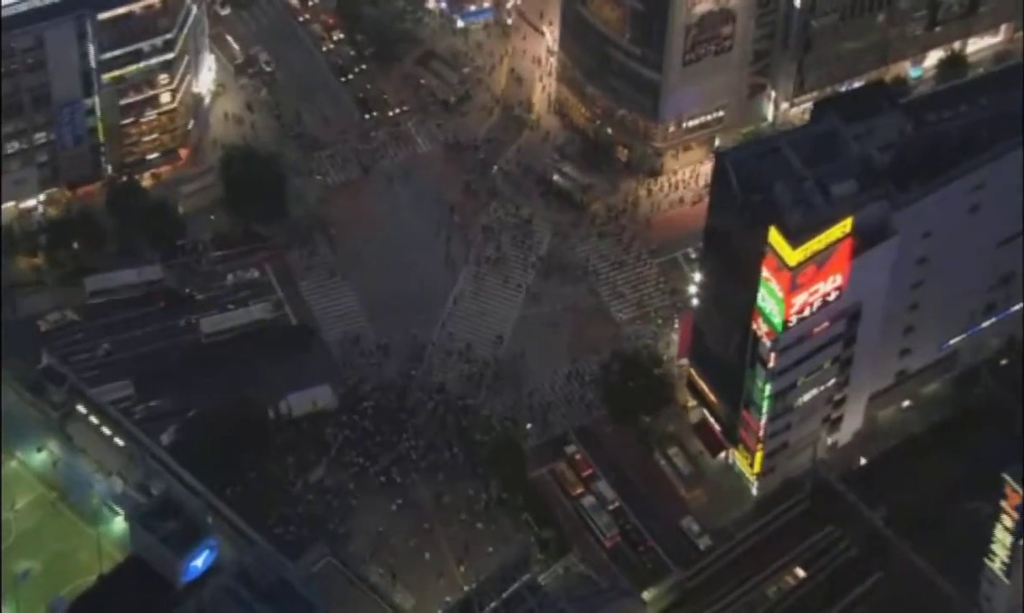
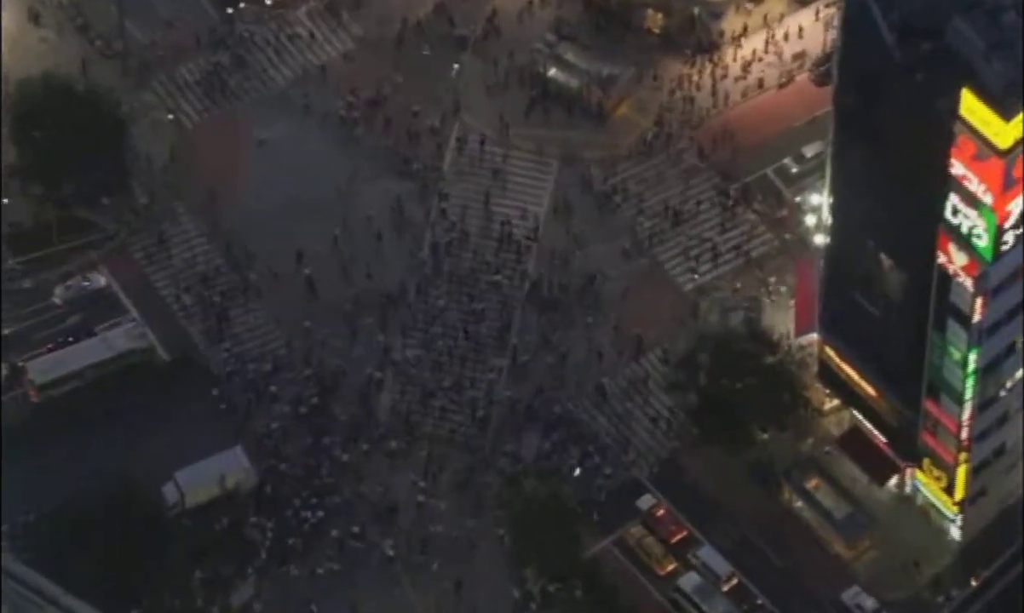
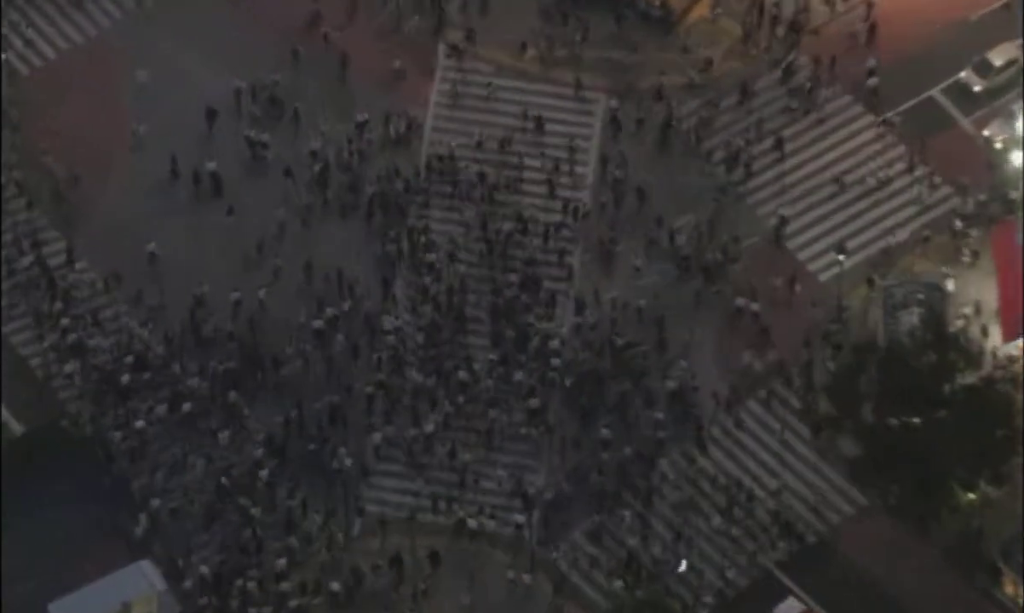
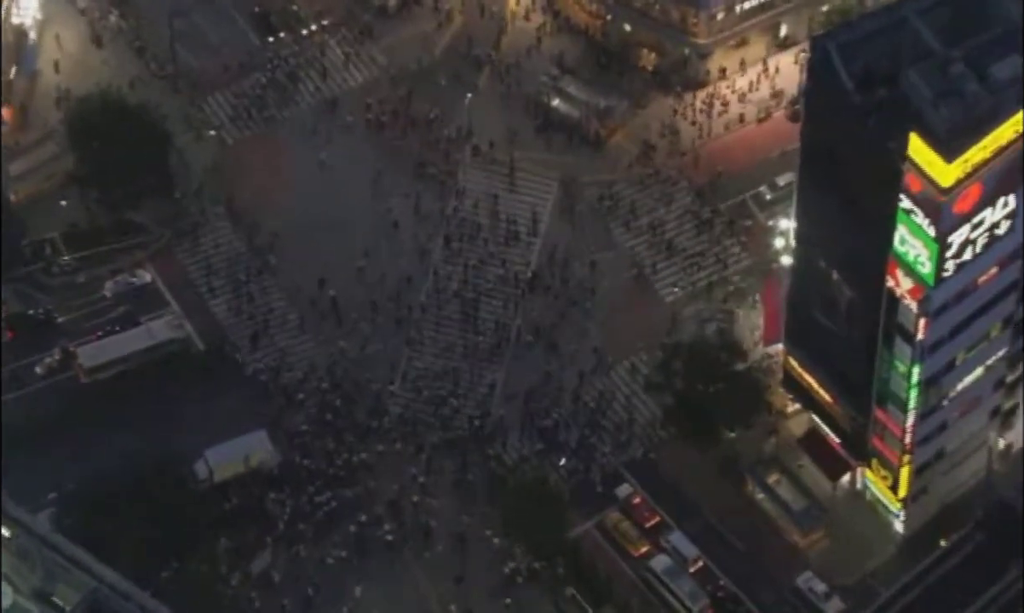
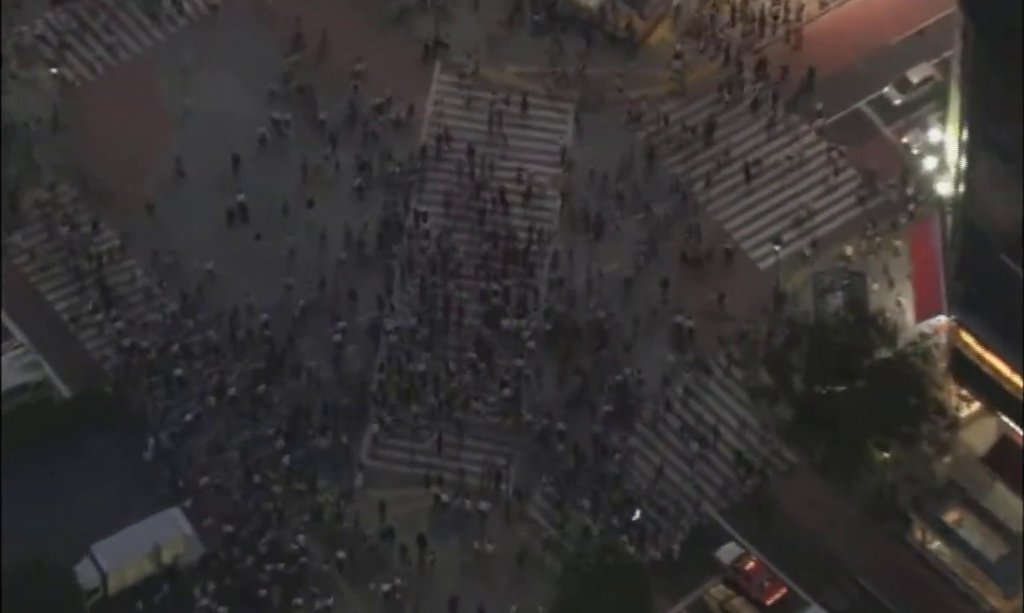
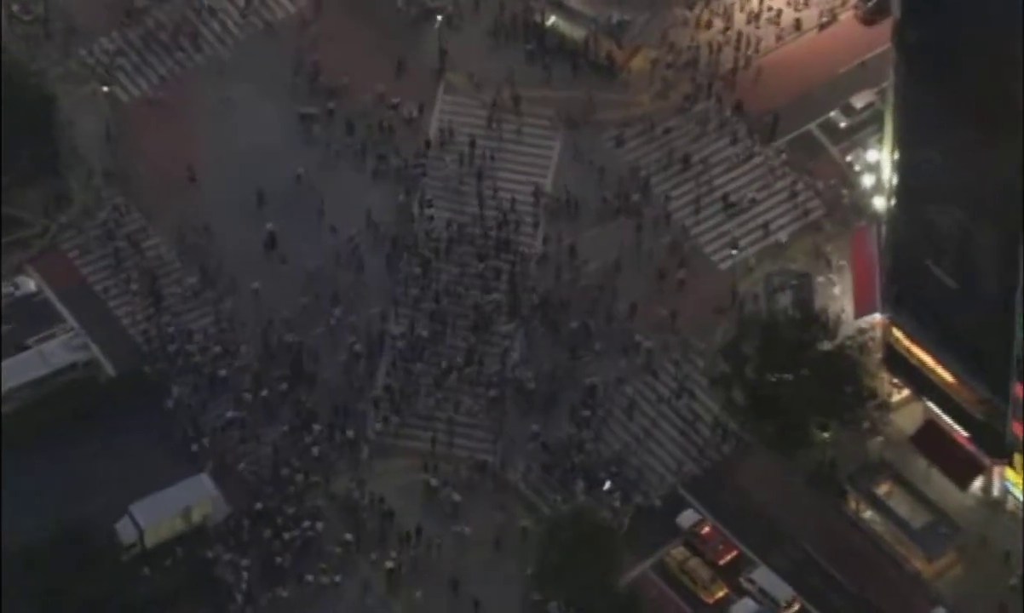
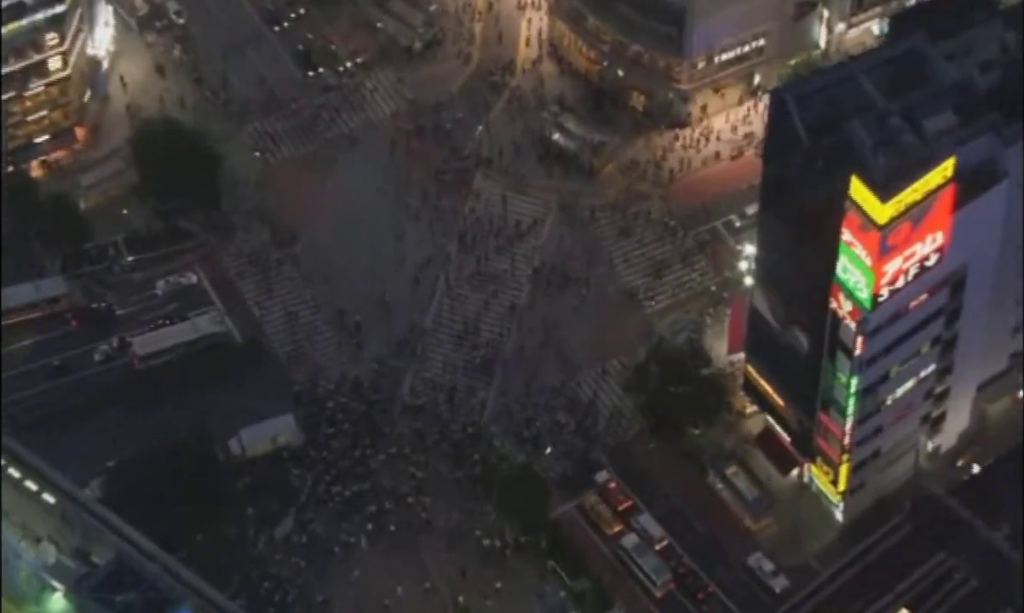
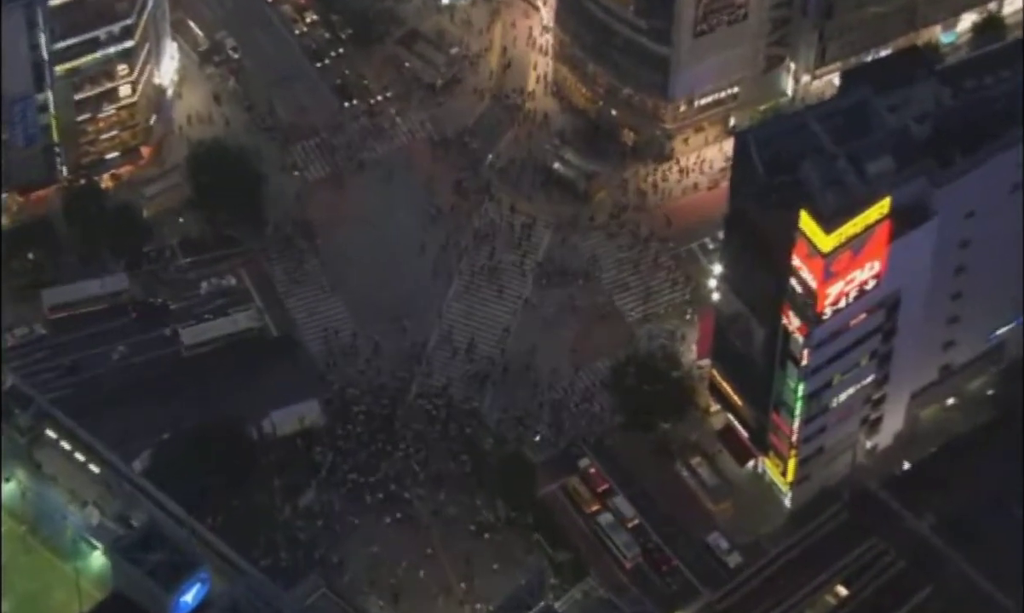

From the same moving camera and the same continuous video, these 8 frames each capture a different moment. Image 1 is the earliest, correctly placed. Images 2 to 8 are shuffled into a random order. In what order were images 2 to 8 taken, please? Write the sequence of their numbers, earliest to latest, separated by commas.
8, 7, 4, 2, 6, 5, 3
